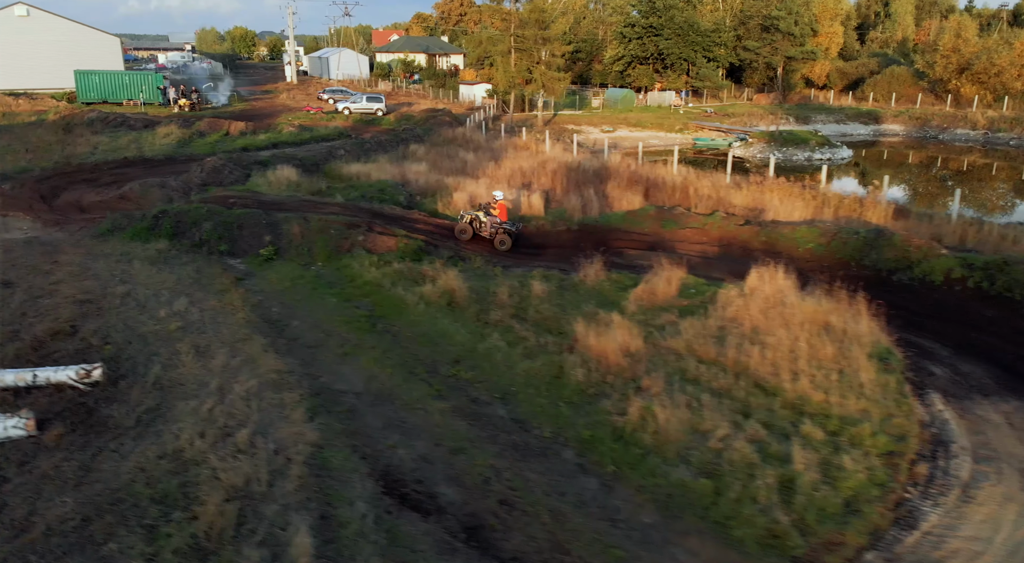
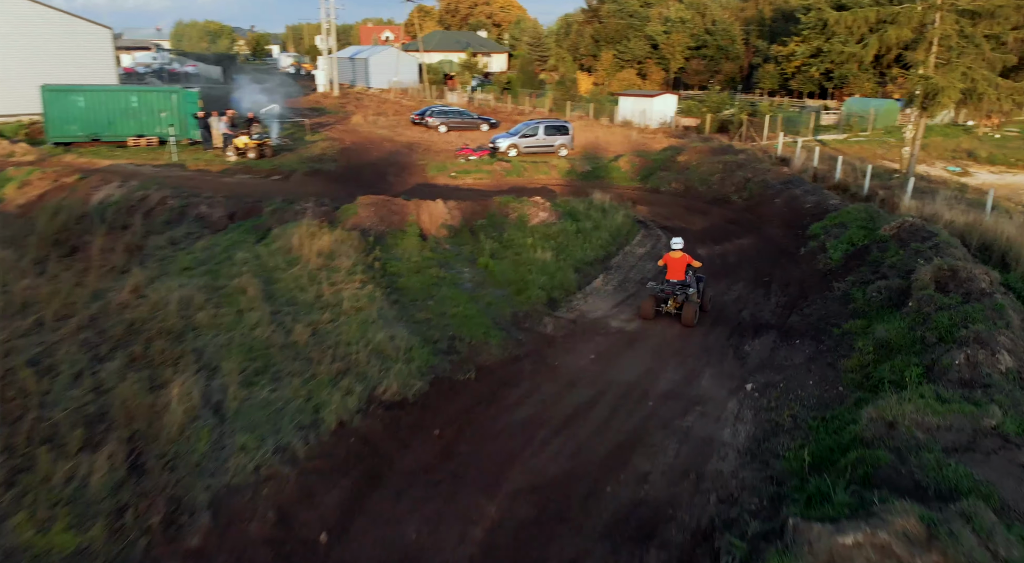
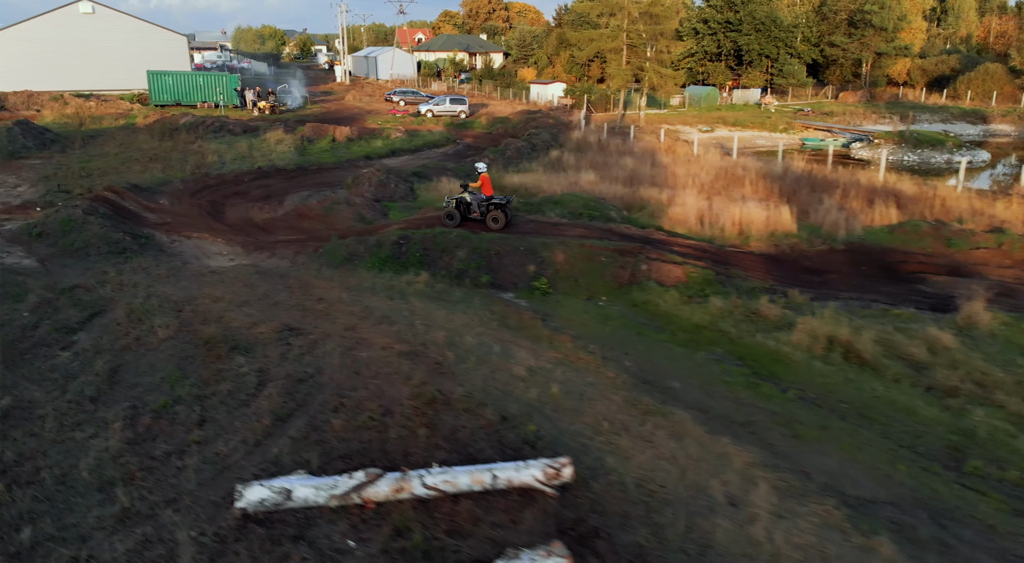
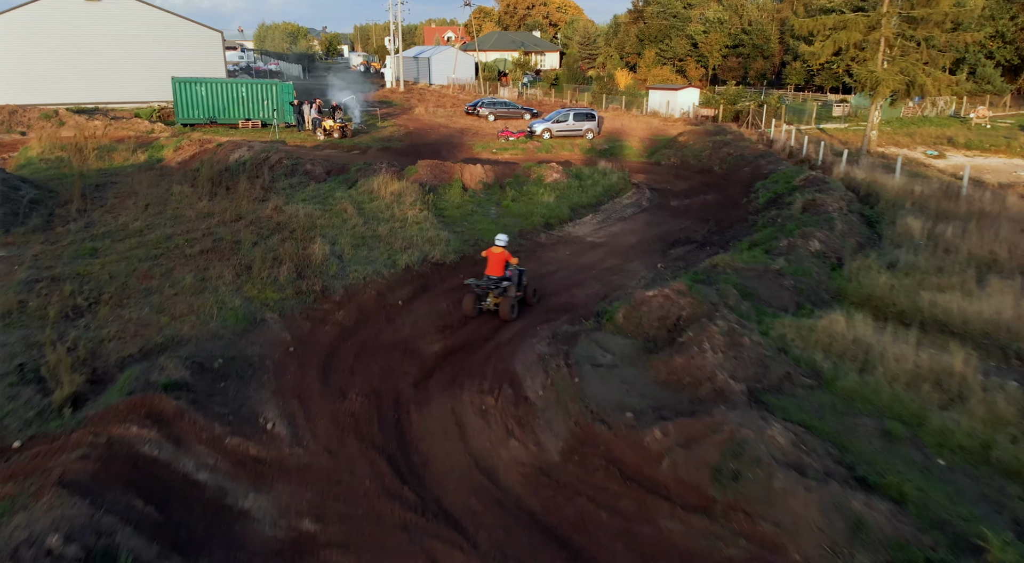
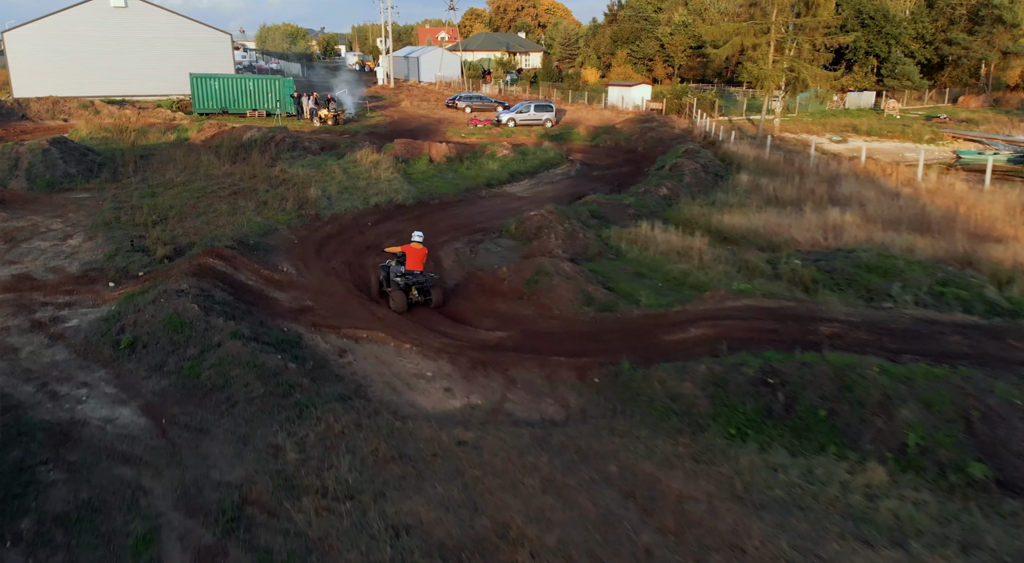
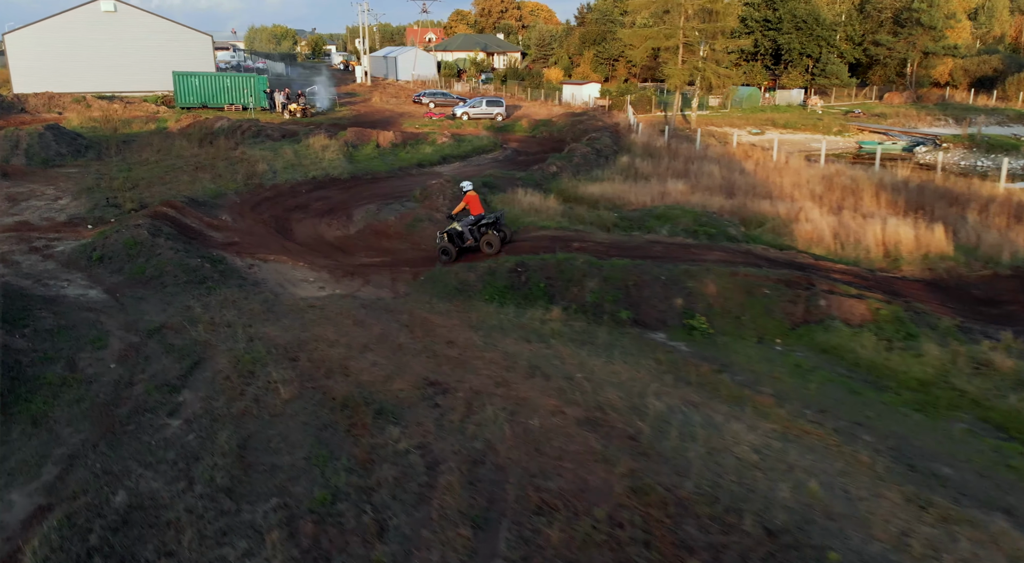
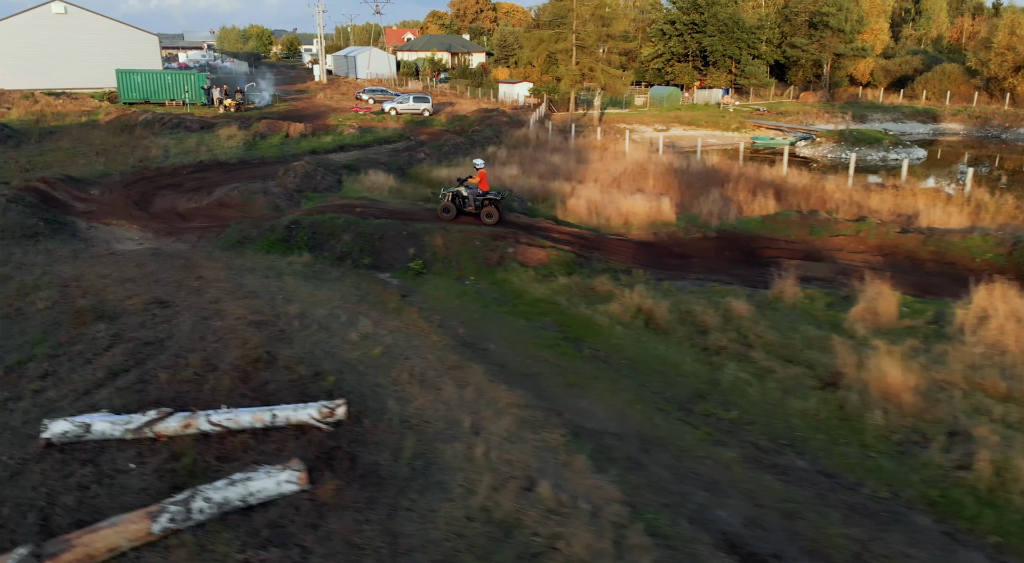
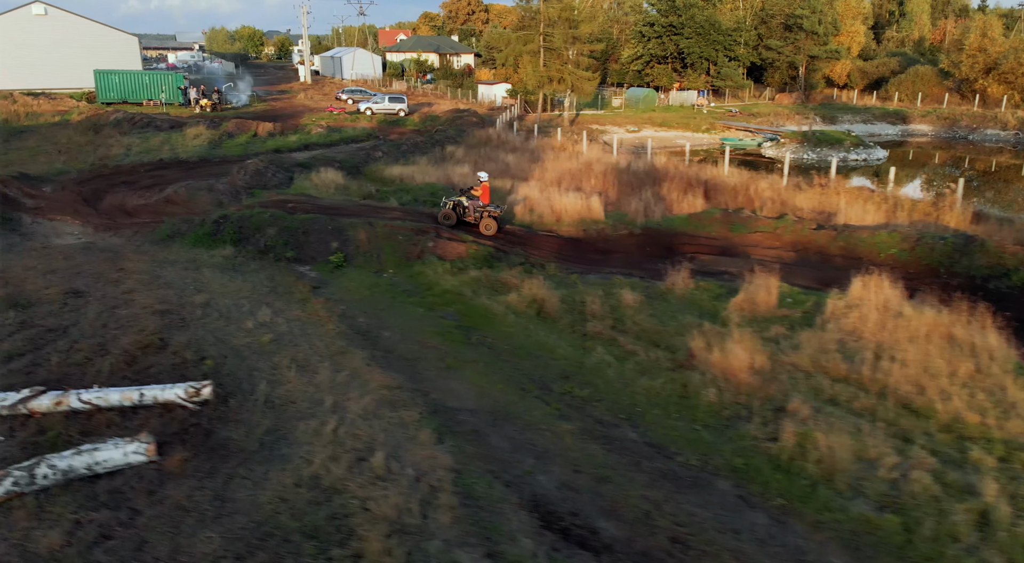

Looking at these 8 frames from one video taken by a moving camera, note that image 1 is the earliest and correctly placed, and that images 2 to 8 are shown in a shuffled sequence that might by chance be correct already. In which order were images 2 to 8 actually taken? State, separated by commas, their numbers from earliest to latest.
8, 7, 3, 6, 5, 4, 2
